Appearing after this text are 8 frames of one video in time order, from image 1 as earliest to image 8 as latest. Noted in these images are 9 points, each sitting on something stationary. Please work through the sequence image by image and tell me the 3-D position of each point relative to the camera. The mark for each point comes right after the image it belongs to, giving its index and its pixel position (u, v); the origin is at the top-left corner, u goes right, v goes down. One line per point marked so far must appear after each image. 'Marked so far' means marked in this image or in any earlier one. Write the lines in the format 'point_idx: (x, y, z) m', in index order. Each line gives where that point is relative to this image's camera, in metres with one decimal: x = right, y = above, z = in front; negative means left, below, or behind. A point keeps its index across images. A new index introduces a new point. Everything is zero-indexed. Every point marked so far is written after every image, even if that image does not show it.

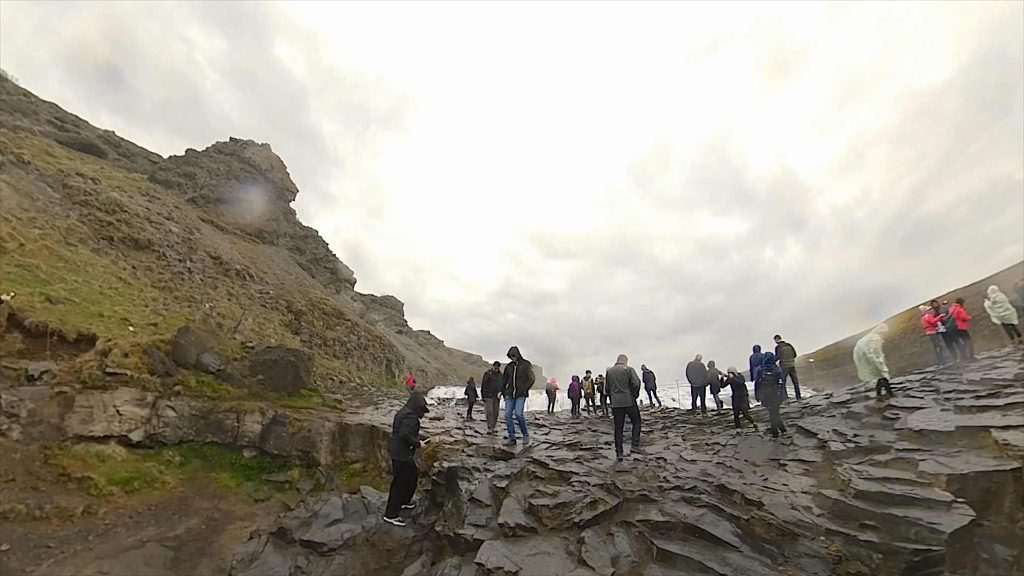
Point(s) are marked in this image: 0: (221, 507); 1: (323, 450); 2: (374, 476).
0: (-6.5, -5.1, +10.3) m
1: (-5.5, -4.8, +13.3) m
2: (-4.0, -5.4, +13.2) m
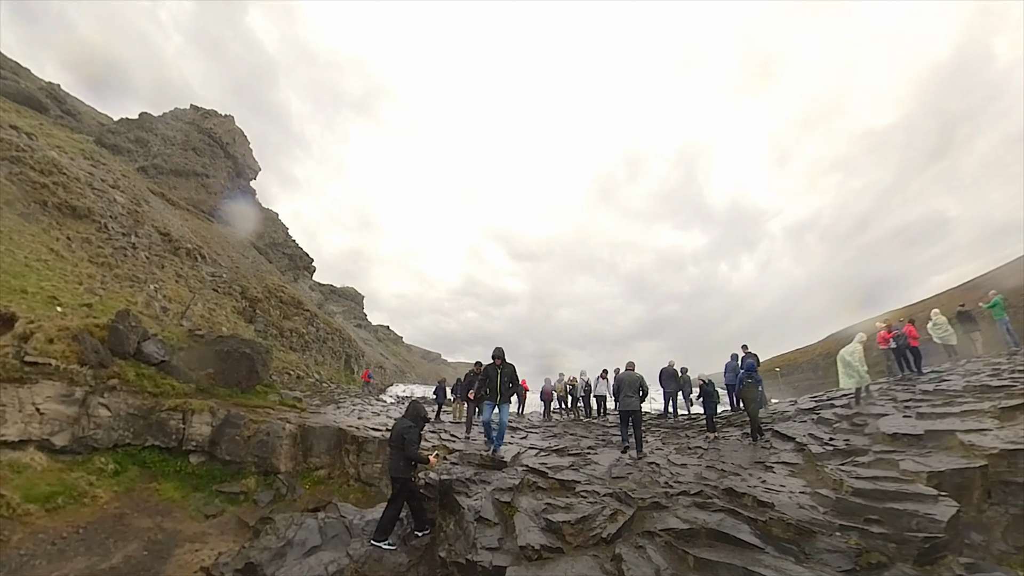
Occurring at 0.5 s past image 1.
0: (-6.8, -4.7, +9.0) m
1: (-6.0, -4.5, +12.1) m
2: (-4.5, -5.2, +12.1) m
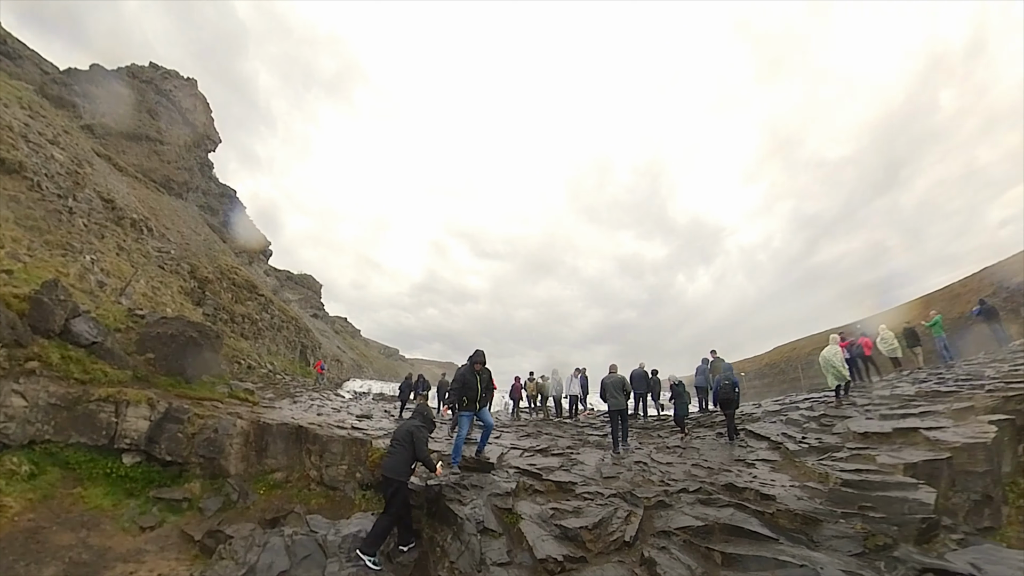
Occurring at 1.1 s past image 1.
0: (-7.1, -4.2, +7.7) m
1: (-6.5, -4.0, +10.8) m
2: (-5.1, -4.8, +11.0) m
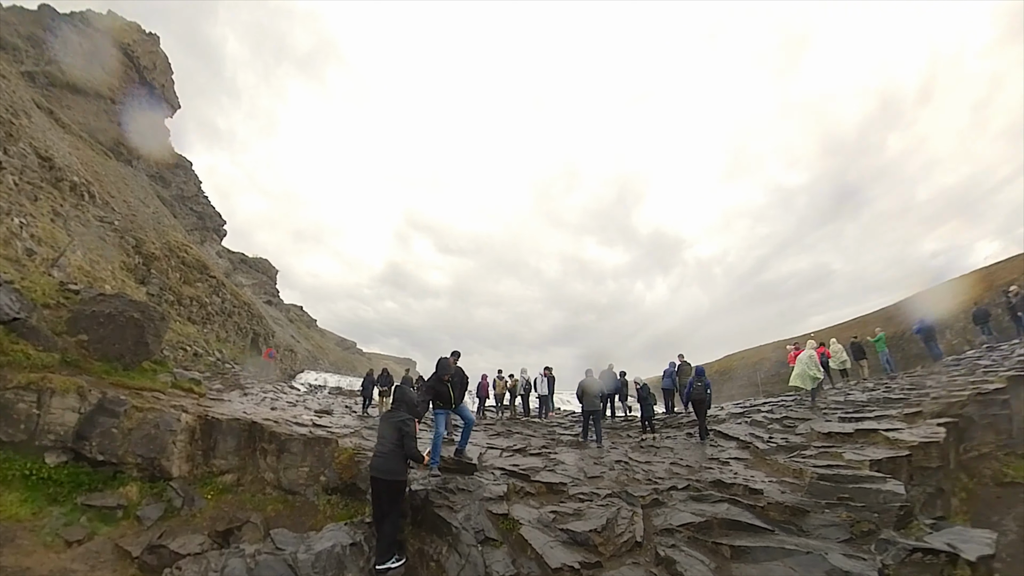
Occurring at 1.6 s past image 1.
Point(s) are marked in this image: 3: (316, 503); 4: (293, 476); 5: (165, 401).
0: (-7.2, -3.8, +6.4) m
1: (-7.0, -3.5, +9.6) m
2: (-5.6, -4.4, +9.9) m
3: (-4.1, -4.5, +9.5) m
4: (-4.8, -4.1, +10.0) m
5: (-8.4, -2.8, +11.1) m
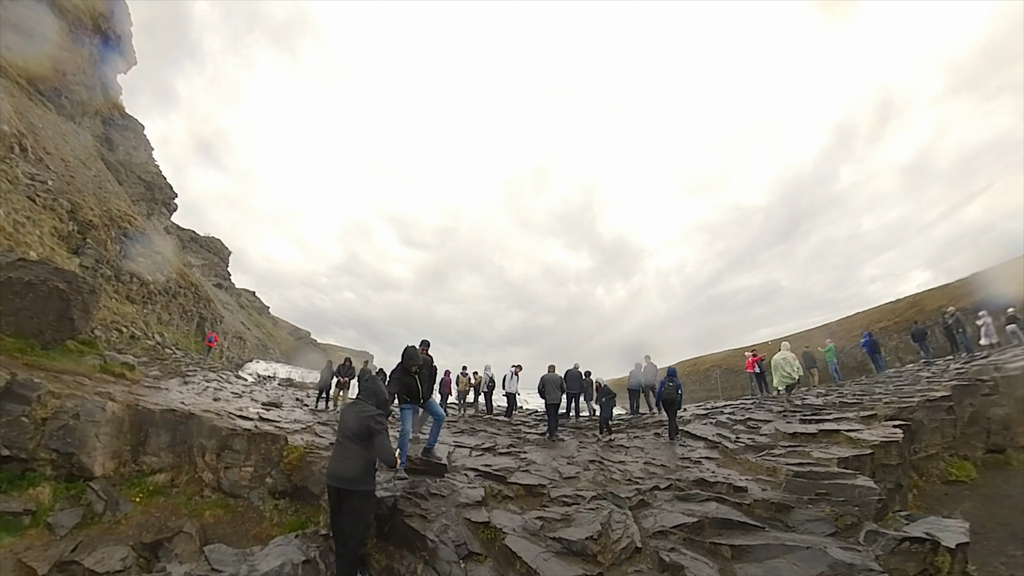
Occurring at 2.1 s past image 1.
0: (-7.5, -3.2, +5.2) m
1: (-7.4, -3.0, +8.3) m
2: (-6.2, -4.0, +8.7) m
3: (-4.6, -4.1, +8.5) m
4: (-5.4, -3.7, +9.0) m
5: (-9.0, -2.1, +9.7) m
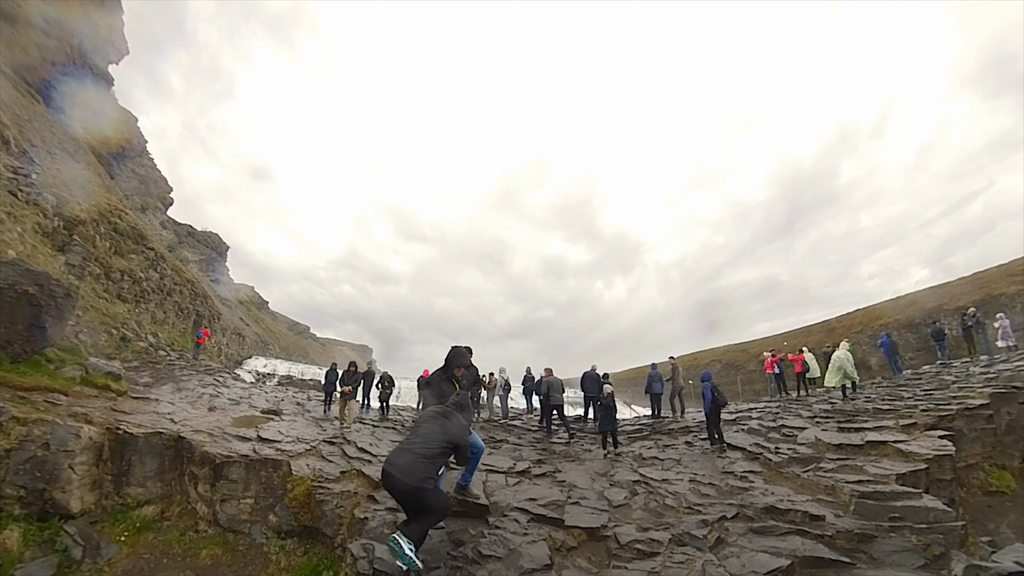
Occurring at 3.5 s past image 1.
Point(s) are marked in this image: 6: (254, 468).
0: (-6.9, -3.4, +4.0) m
1: (-6.8, -3.1, +7.2) m
2: (-5.6, -4.1, +7.6) m
3: (-4.0, -4.2, +7.4) m
4: (-4.8, -3.8, +7.9) m
5: (-8.4, -2.2, +8.6) m
6: (-4.6, -3.2, +8.2) m
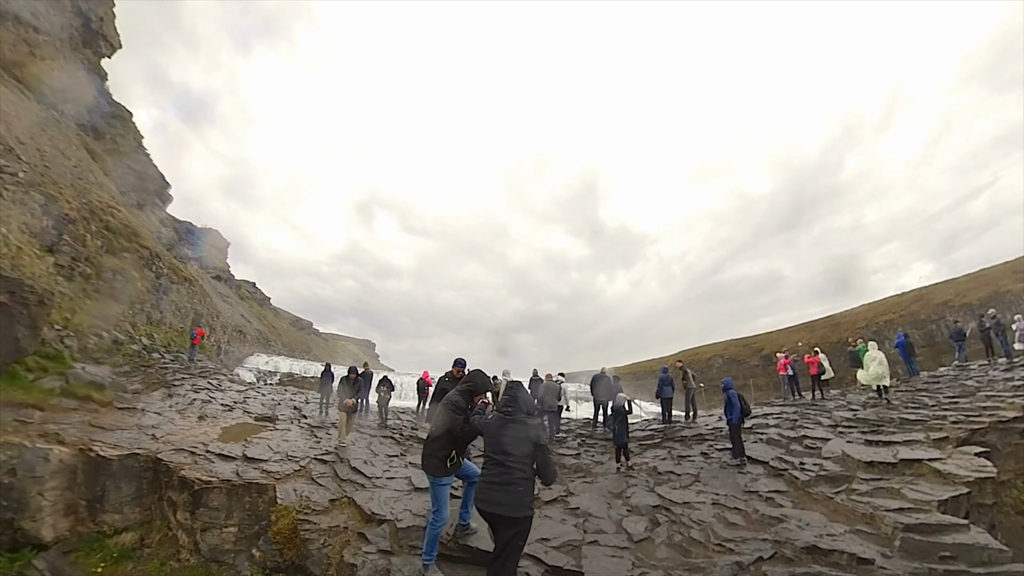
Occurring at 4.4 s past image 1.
0: (-6.8, -3.6, +3.5) m
1: (-6.8, -3.3, +6.6) m
2: (-5.5, -4.2, +7.0) m
3: (-3.9, -4.4, +6.8) m
4: (-4.7, -4.0, +7.3) m
5: (-8.3, -2.4, +8.0) m
6: (-4.5, -3.4, +7.6) m
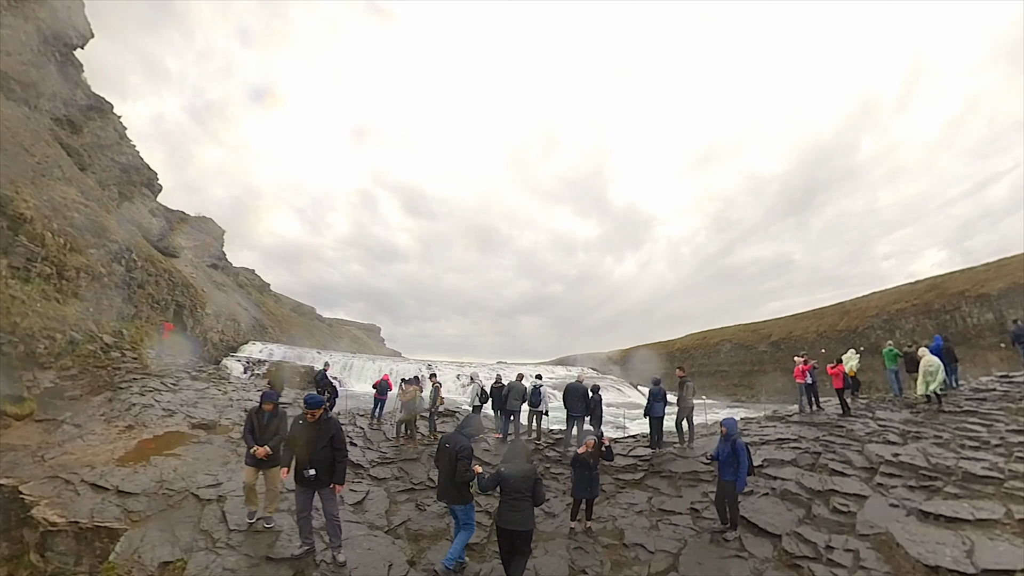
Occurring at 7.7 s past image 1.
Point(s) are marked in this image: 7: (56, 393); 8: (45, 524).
0: (-8.9, -4.2, +3.3) m
1: (-8.8, -3.8, +6.4) m
2: (-7.5, -4.7, +6.9) m
3: (-5.9, -4.8, +6.6) m
4: (-6.7, -4.4, +7.0) m
5: (-10.3, -2.8, +7.8) m
6: (-6.5, -3.8, +7.4) m
7: (-13.9, -3.1, +14.0) m
8: (-7.2, -3.7, +7.5) m
